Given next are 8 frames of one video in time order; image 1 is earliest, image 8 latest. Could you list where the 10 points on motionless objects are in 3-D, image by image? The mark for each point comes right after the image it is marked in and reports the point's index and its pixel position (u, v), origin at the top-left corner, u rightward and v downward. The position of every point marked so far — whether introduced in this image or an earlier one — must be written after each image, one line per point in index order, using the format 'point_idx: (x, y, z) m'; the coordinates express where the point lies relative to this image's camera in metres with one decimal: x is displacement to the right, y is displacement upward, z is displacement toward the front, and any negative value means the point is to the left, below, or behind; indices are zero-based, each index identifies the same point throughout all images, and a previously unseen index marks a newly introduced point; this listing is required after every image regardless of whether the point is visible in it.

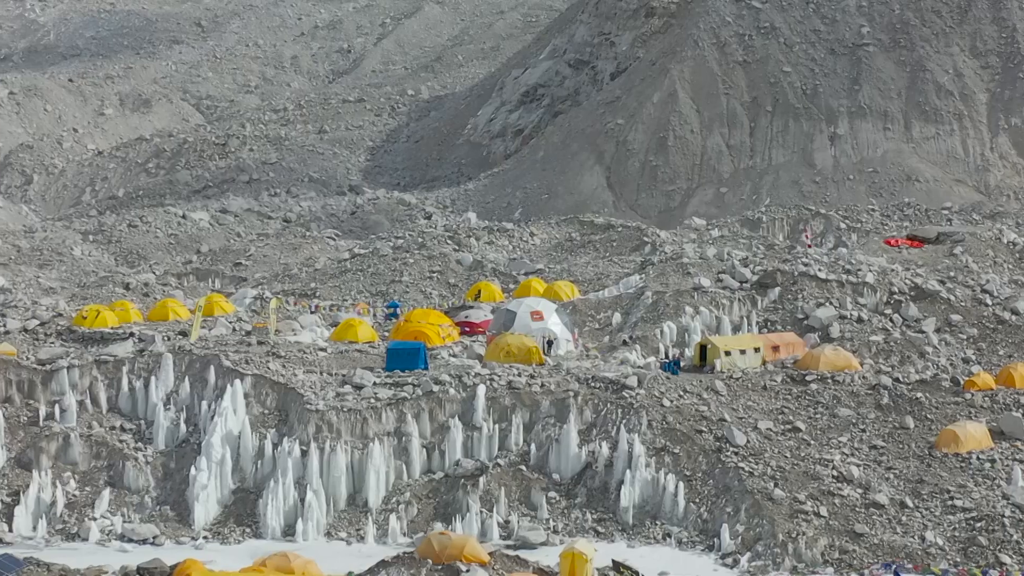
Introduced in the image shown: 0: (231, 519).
0: (-2.9, -2.4, +18.1) m
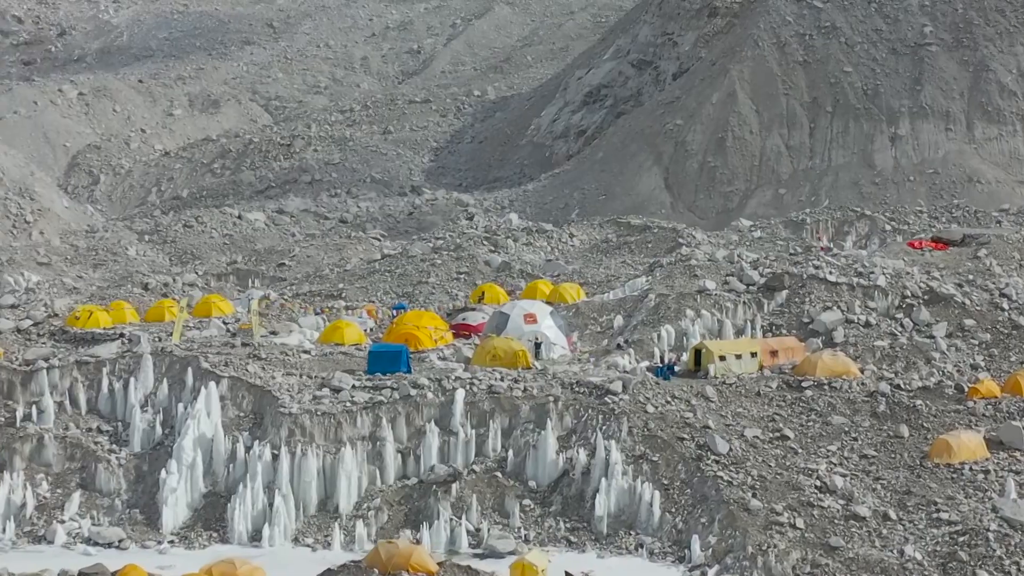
0: (-3.2, -2.4, +17.8) m
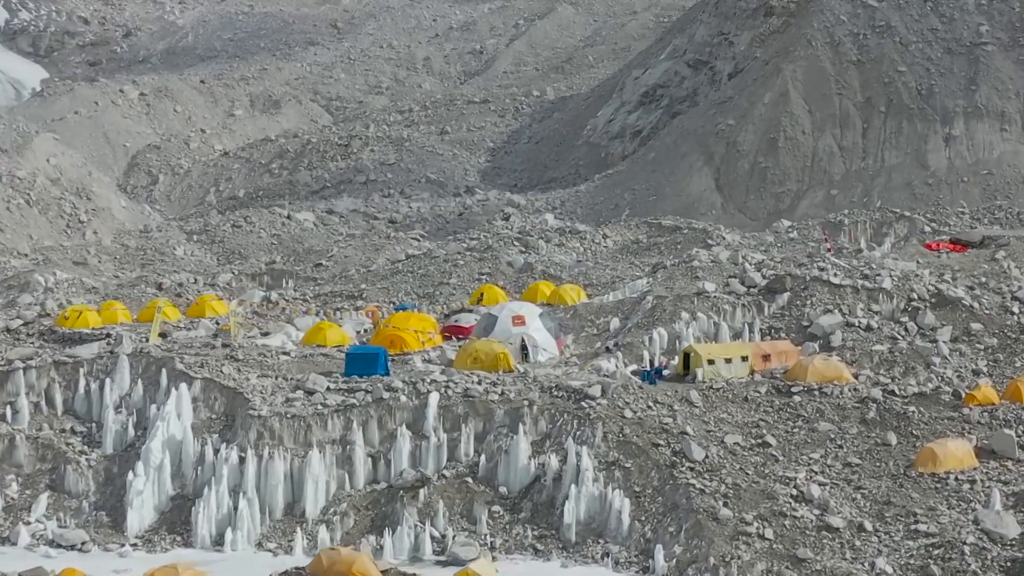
0: (-3.5, -2.4, +17.5) m
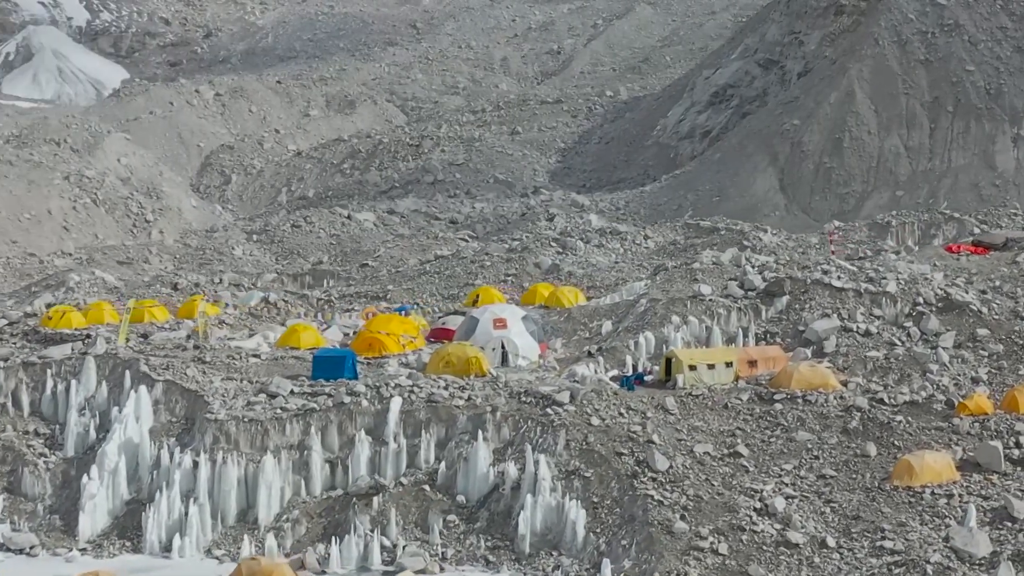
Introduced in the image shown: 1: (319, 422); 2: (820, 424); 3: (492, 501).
0: (-3.8, -2.4, +17.1) m
1: (-1.9, -1.3, +17.6) m
2: (+3.1, -1.4, +17.9) m
3: (-0.2, -2.0, +16.6) m
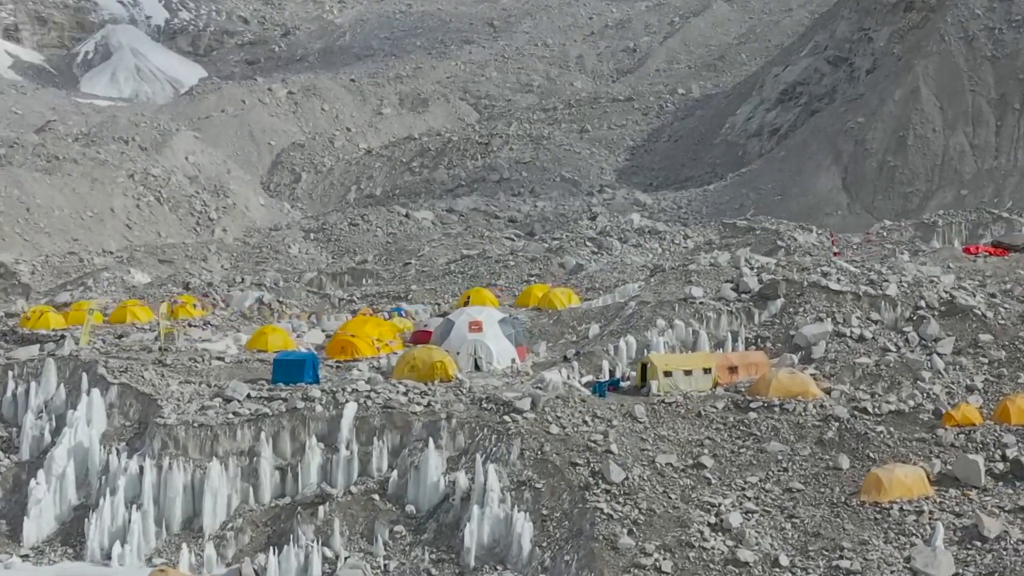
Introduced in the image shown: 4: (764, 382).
0: (-4.3, -2.4, +16.6) m
1: (-2.3, -1.4, +17.0) m
2: (+2.7, -1.4, +17.0) m
3: (-0.6, -2.0, +15.9) m
4: (+2.6, -1.0, +18.1) m
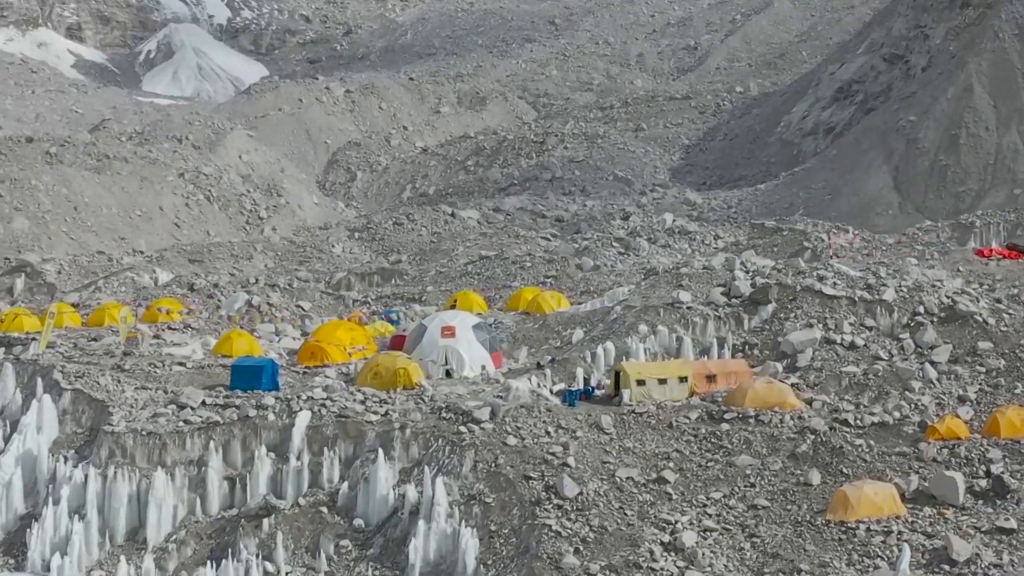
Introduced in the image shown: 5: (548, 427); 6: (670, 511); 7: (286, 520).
0: (-4.7, -2.4, +16.1) m
1: (-2.7, -1.4, +16.4) m
2: (+2.4, -1.5, +16.2) m
3: (-1.1, -2.1, +15.2) m
4: (+2.3, -1.0, +17.3) m
5: (+0.3, -1.3, +16.3) m
6: (+1.4, -1.9, +14.9) m
7: (-2.0, -2.1, +15.5) m
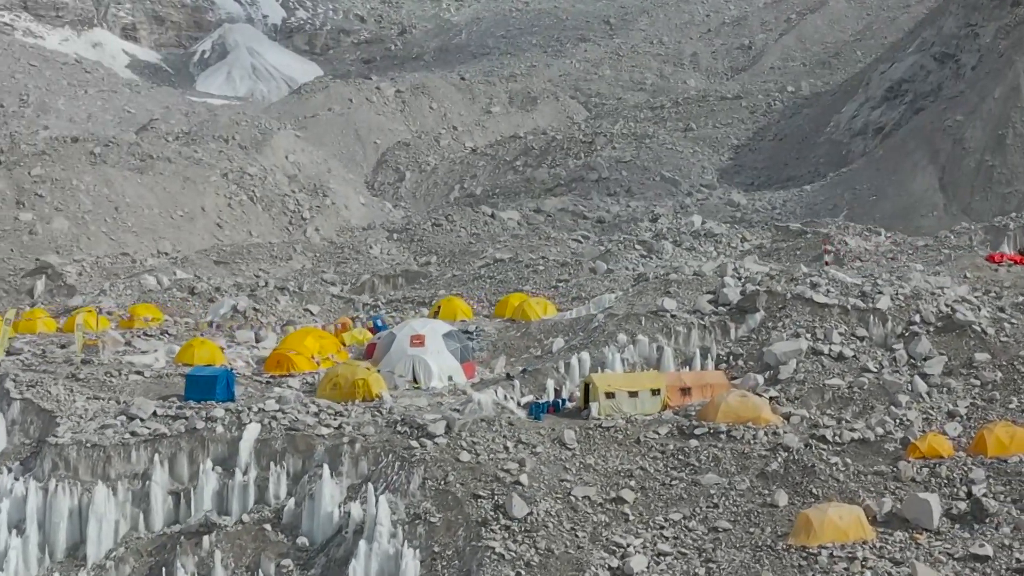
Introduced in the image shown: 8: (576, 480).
0: (-5.1, -2.5, +15.5) m
1: (-3.1, -1.5, +15.8) m
2: (+2.0, -1.6, +15.4) m
3: (-1.5, -2.1, +14.6) m
4: (+1.9, -1.1, +16.5) m
5: (-0.1, -1.4, +15.6) m
6: (+0.9, -2.0, +14.2) m
7: (-2.4, -2.1, +14.8) m
8: (+0.6, -1.7, +15.1) m
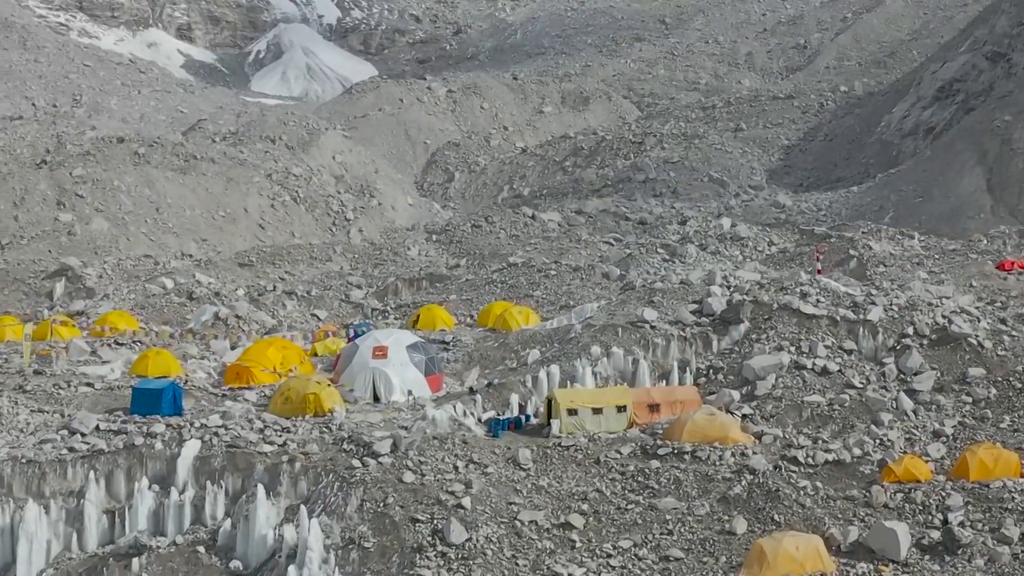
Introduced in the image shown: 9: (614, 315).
0: (-5.5, -2.5, +14.9) m
1: (-3.5, -1.5, +15.1) m
2: (+1.5, -1.7, +14.6) m
3: (-2.0, -2.2, +13.8) m
4: (+1.5, -1.2, +15.6) m
5: (-0.5, -1.5, +14.8) m
6: (+0.4, -2.1, +13.3) m
7: (-2.9, -2.2, +14.1) m
8: (+0.1, -1.7, +14.3) m
9: (+1.2, -0.3, +19.2) m
